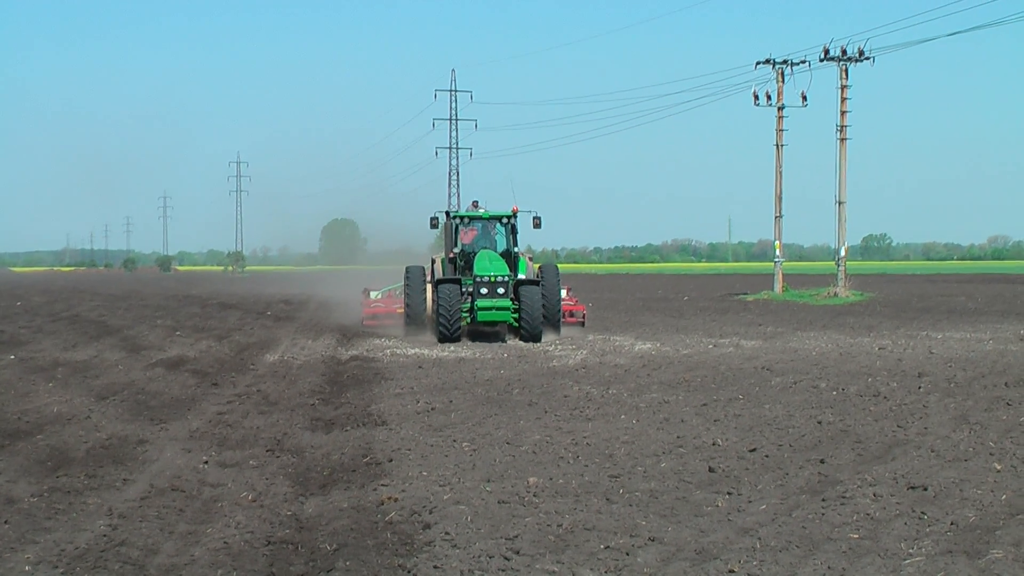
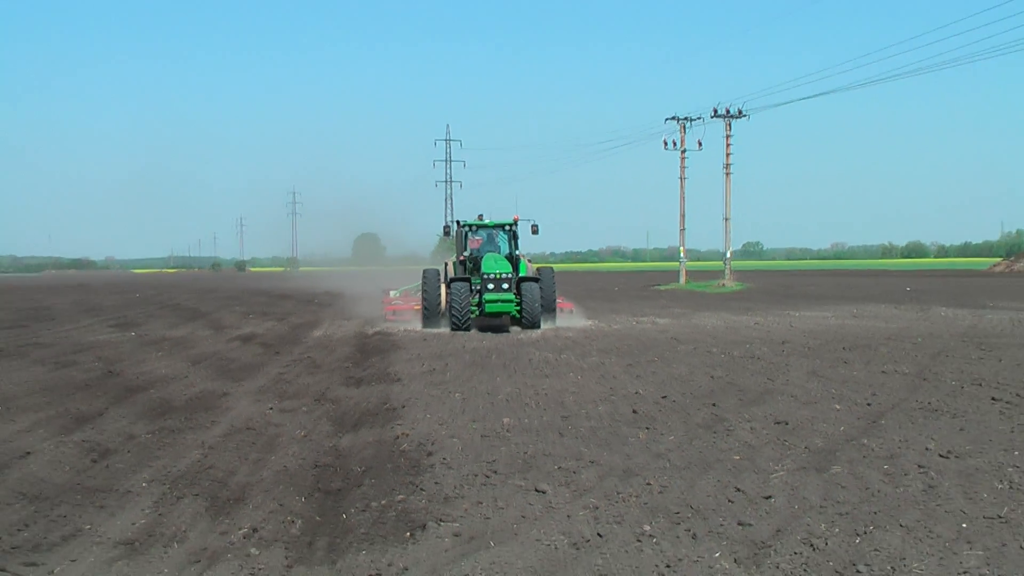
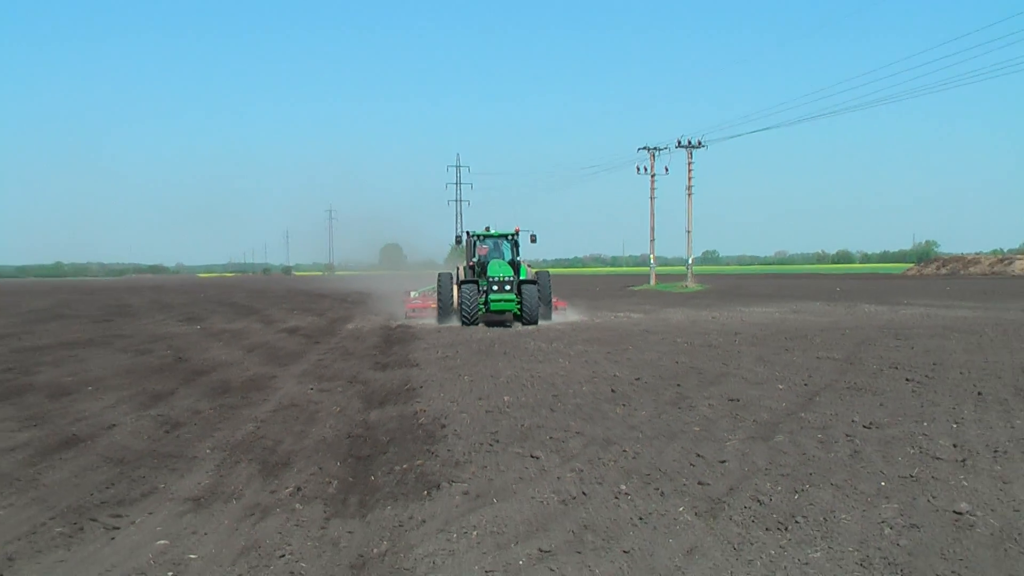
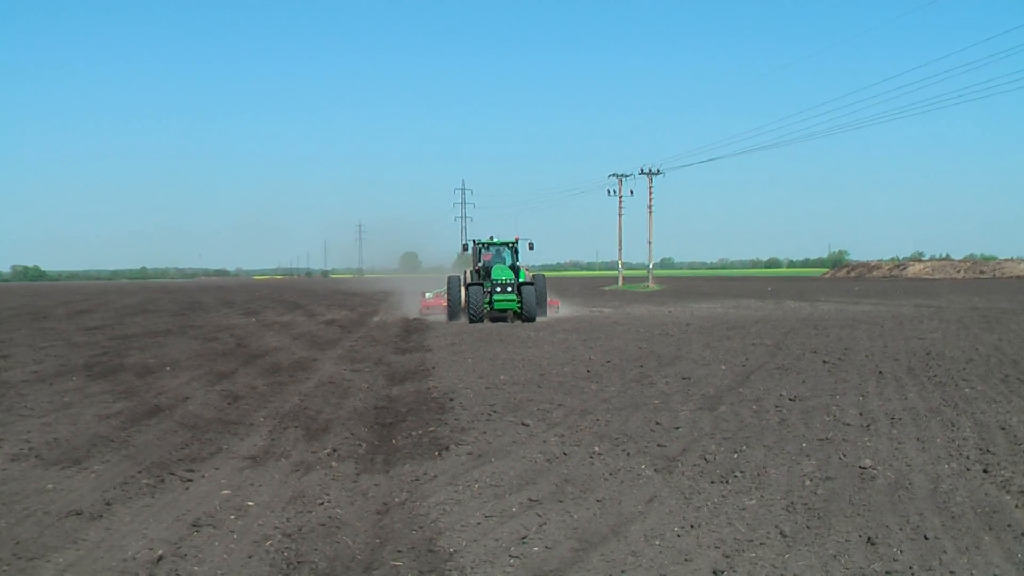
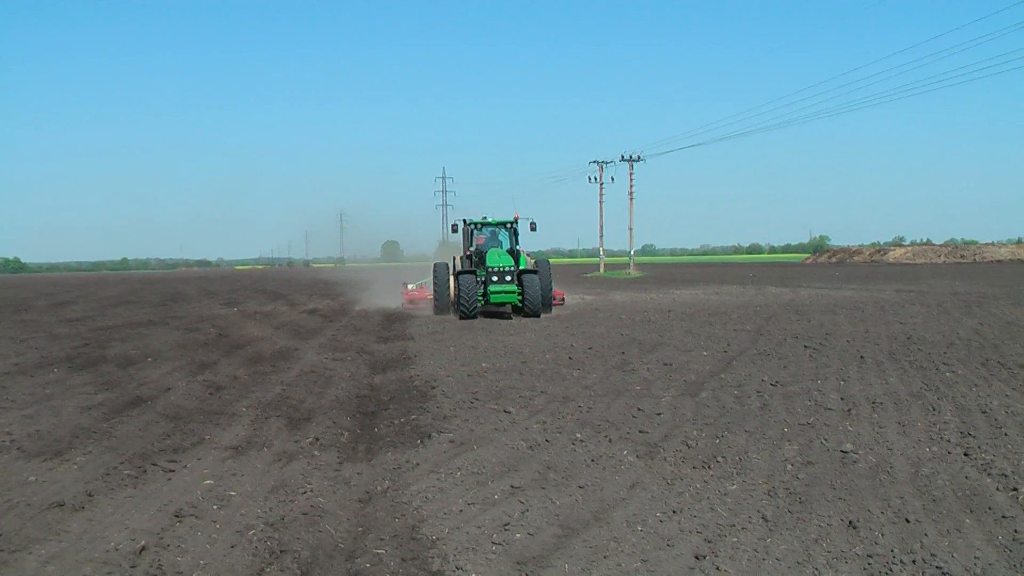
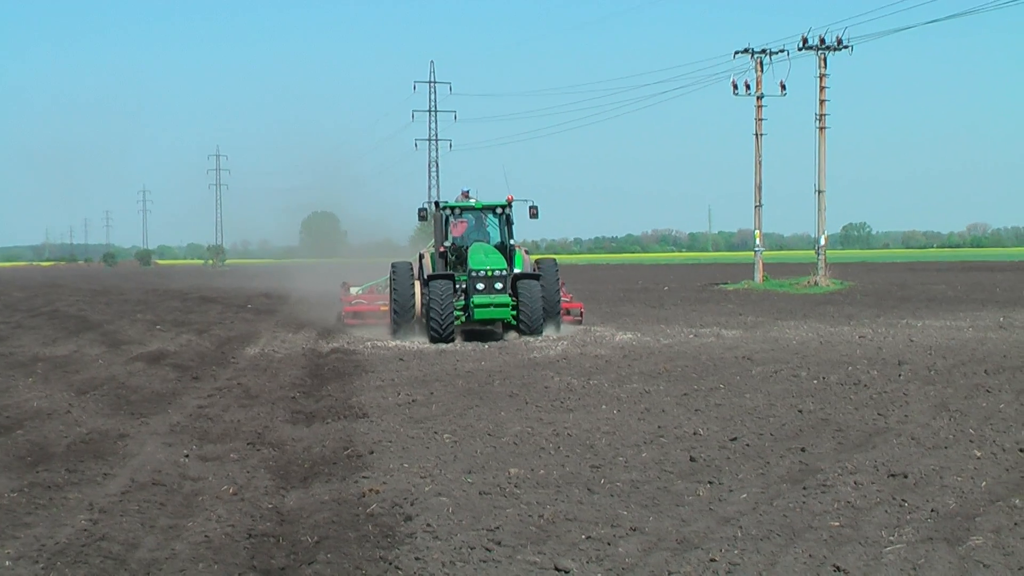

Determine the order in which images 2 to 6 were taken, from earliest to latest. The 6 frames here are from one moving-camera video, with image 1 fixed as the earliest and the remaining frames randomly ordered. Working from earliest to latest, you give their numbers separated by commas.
6, 2, 3, 4, 5
